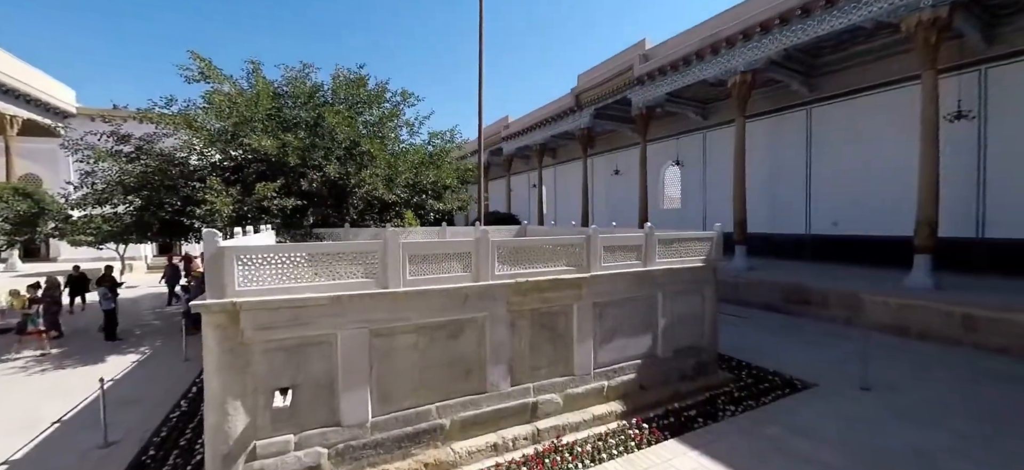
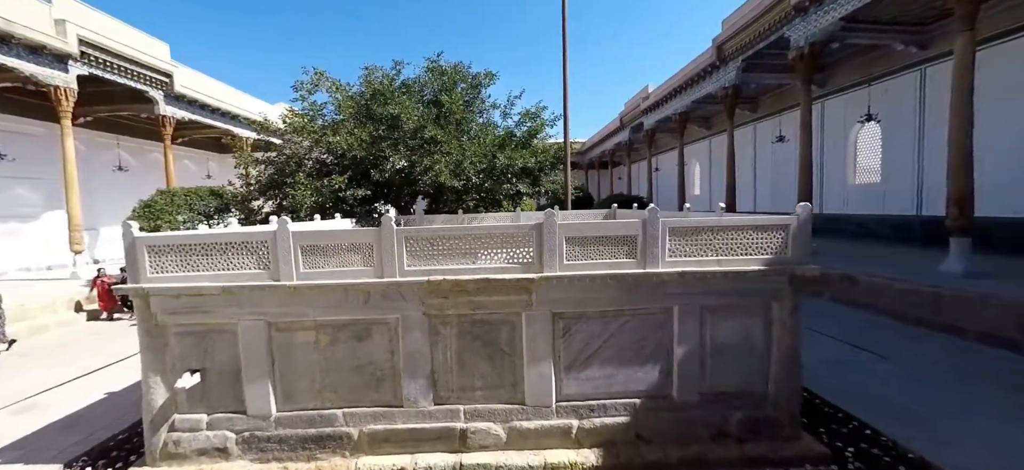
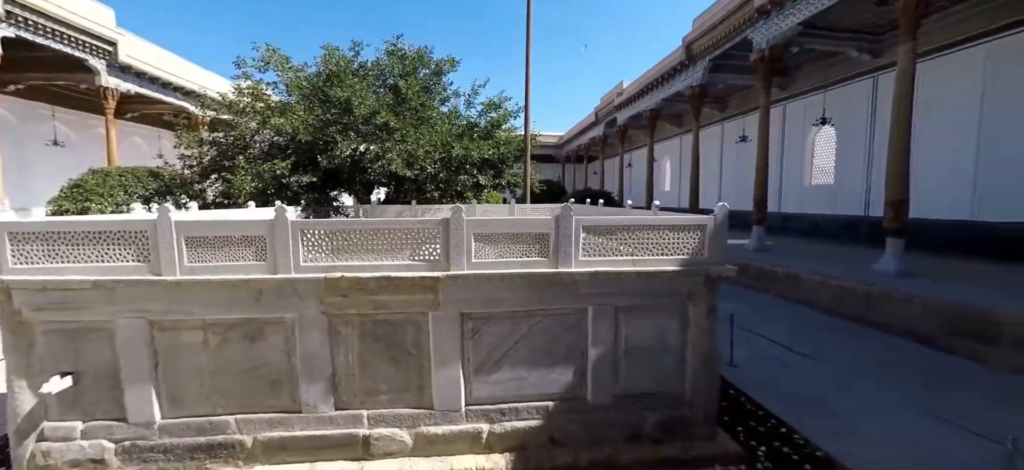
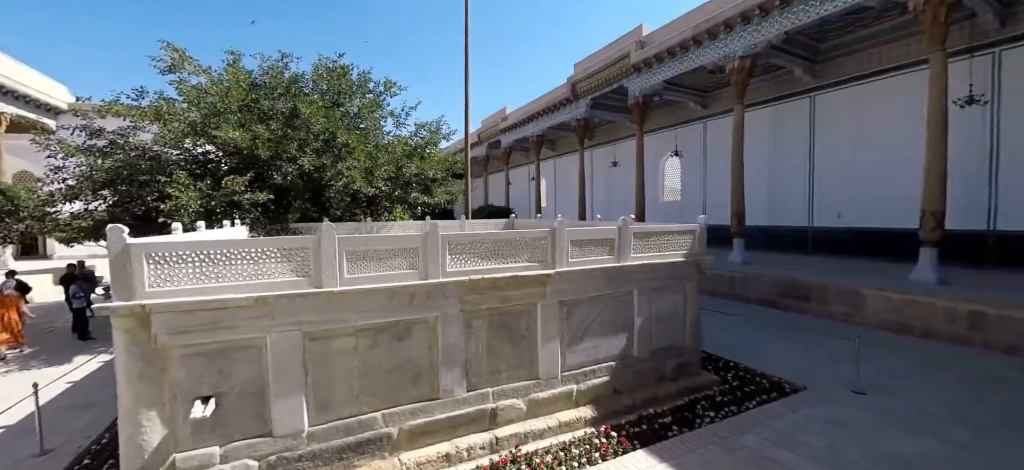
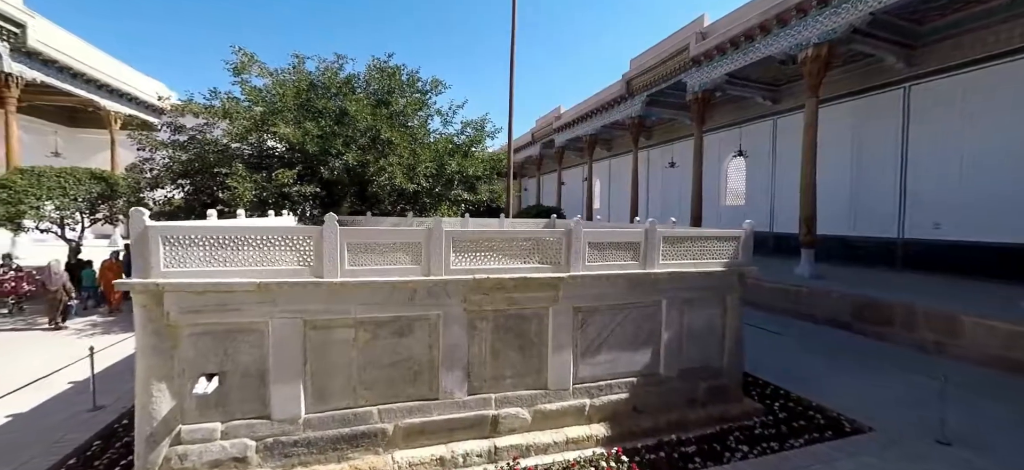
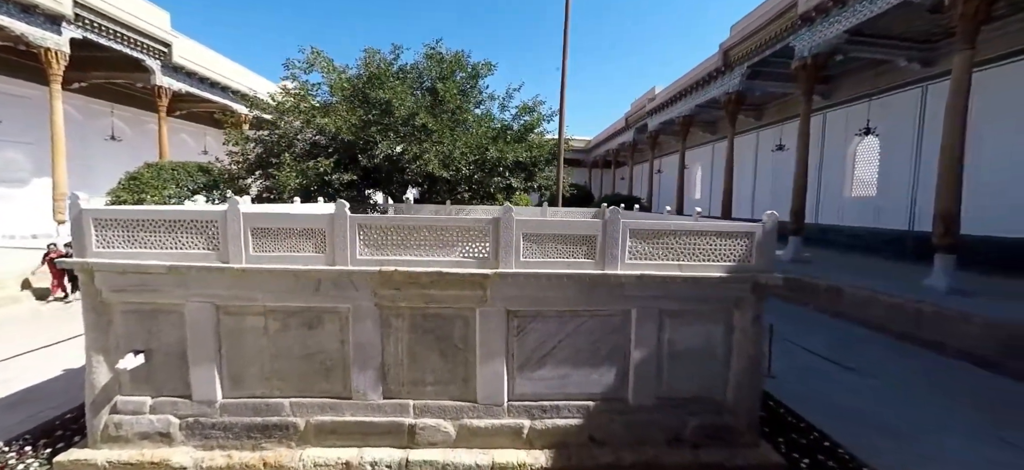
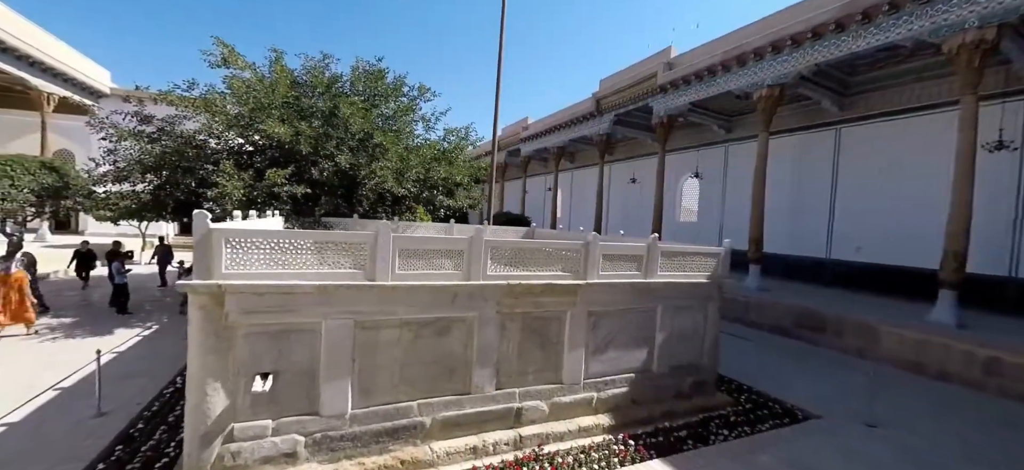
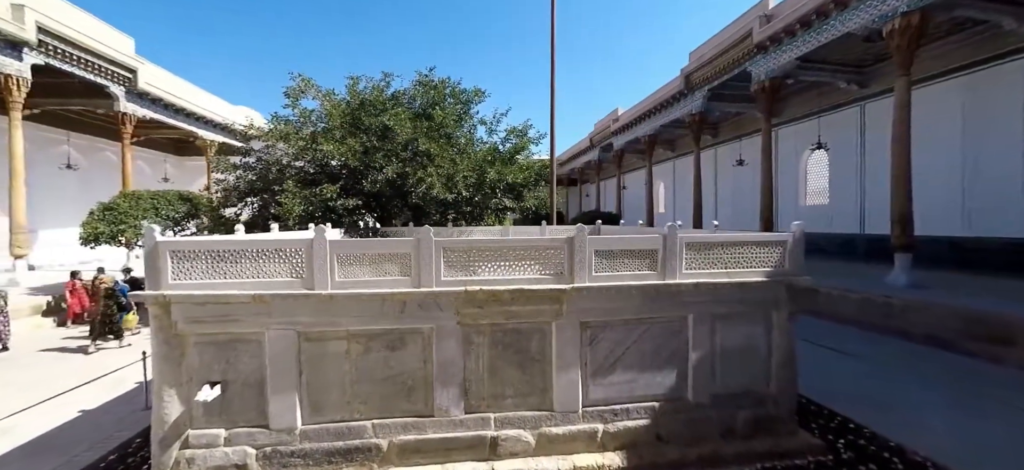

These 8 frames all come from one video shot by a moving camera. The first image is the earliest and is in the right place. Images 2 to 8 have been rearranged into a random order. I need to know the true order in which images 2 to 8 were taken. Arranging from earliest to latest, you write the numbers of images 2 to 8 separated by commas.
7, 4, 5, 8, 2, 6, 3
